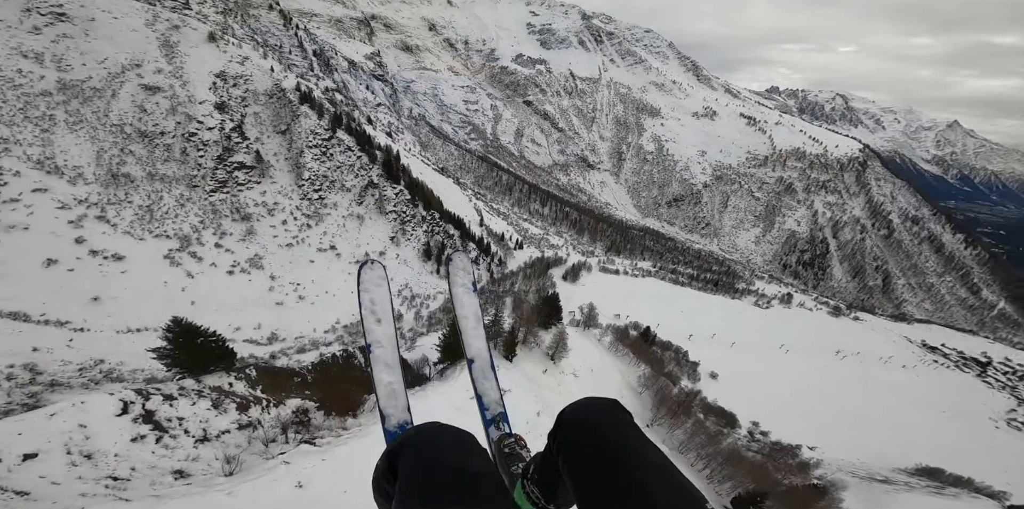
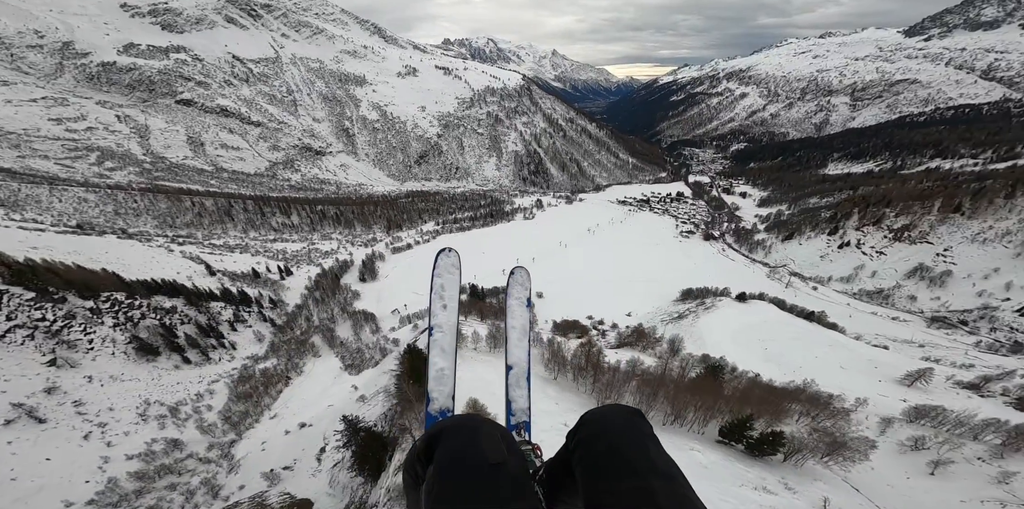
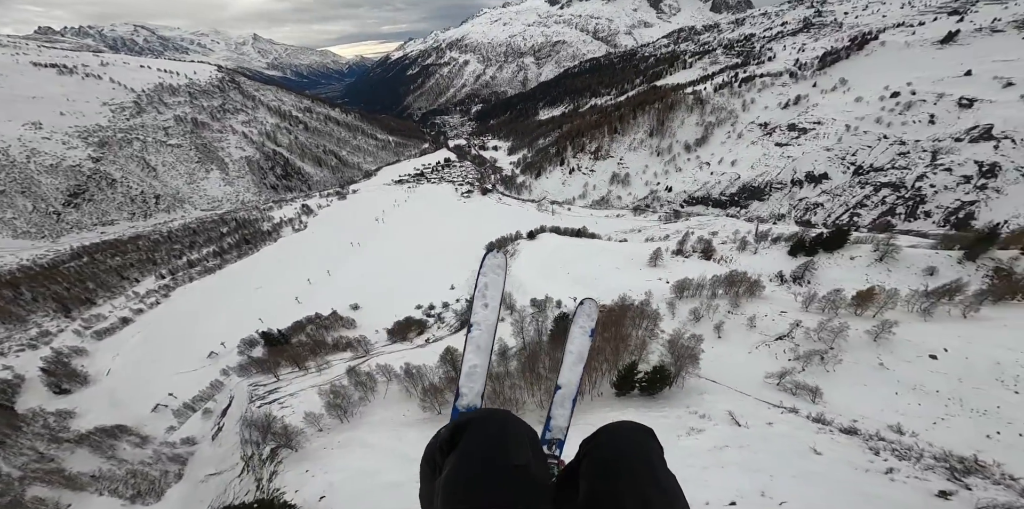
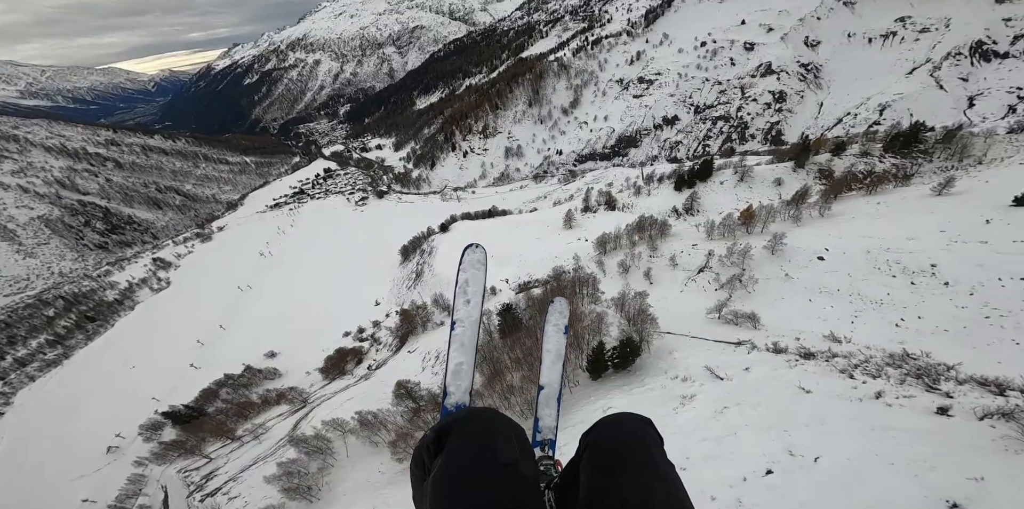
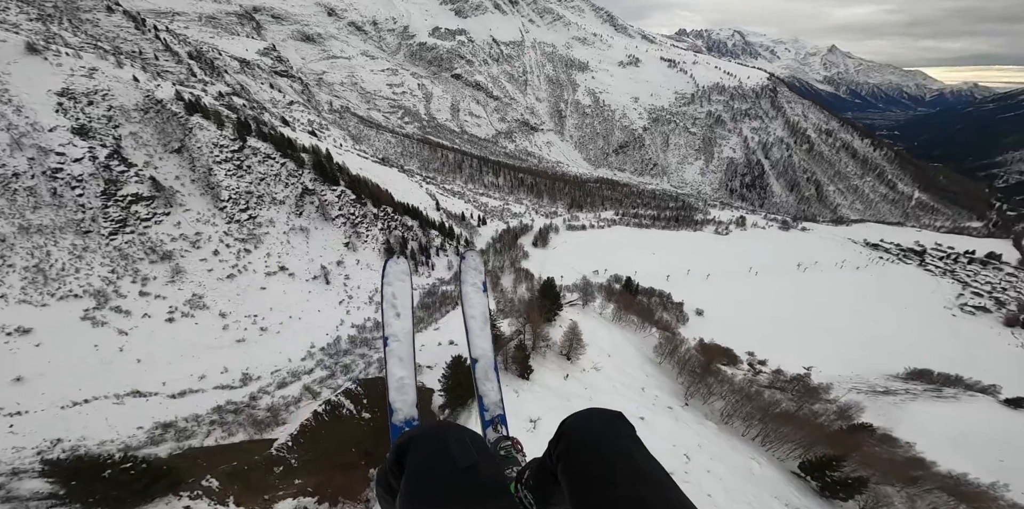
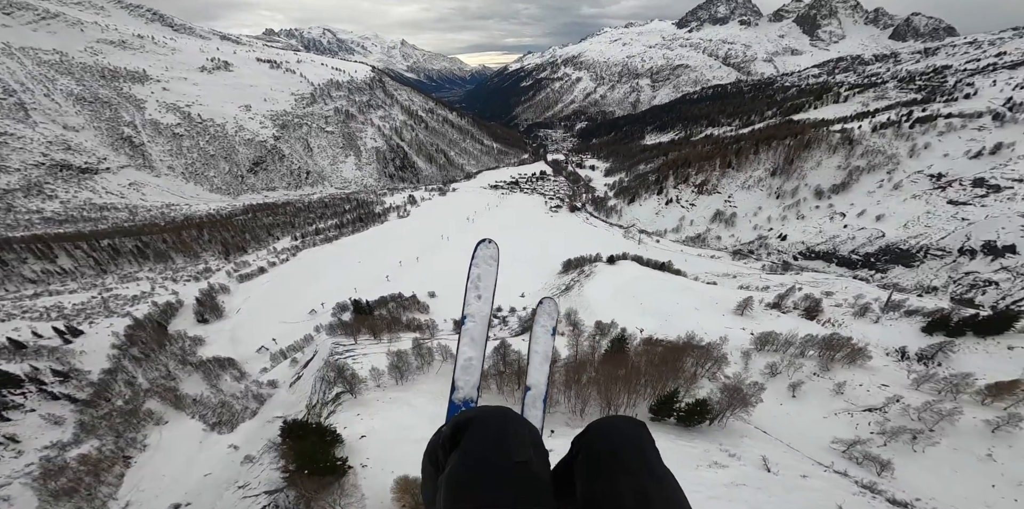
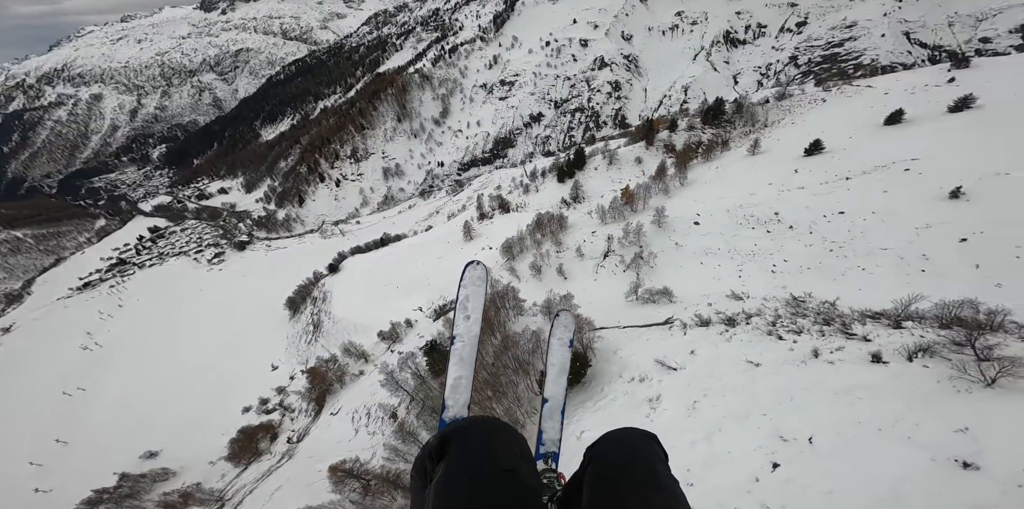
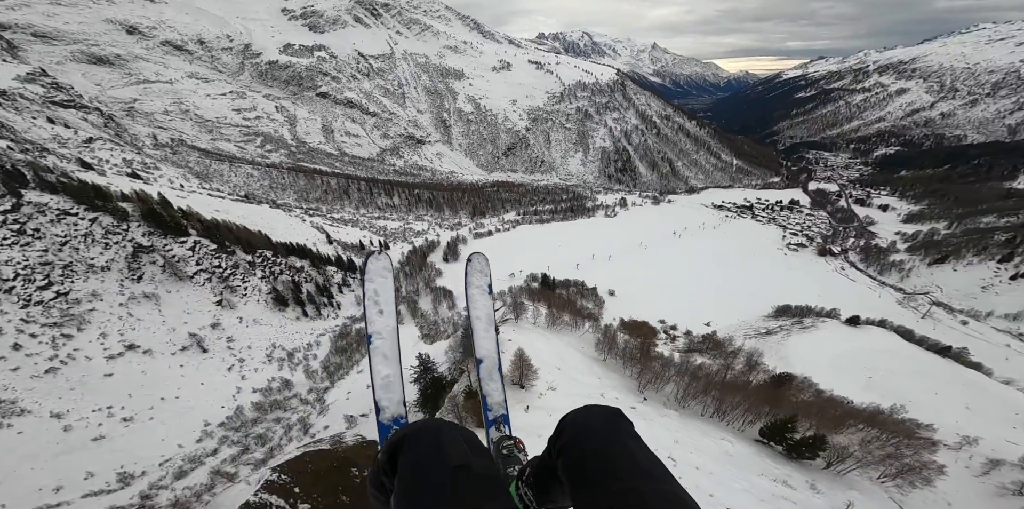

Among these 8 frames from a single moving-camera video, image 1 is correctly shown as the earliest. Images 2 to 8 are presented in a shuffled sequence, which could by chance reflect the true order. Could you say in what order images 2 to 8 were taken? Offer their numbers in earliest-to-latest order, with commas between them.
5, 8, 2, 6, 3, 4, 7
